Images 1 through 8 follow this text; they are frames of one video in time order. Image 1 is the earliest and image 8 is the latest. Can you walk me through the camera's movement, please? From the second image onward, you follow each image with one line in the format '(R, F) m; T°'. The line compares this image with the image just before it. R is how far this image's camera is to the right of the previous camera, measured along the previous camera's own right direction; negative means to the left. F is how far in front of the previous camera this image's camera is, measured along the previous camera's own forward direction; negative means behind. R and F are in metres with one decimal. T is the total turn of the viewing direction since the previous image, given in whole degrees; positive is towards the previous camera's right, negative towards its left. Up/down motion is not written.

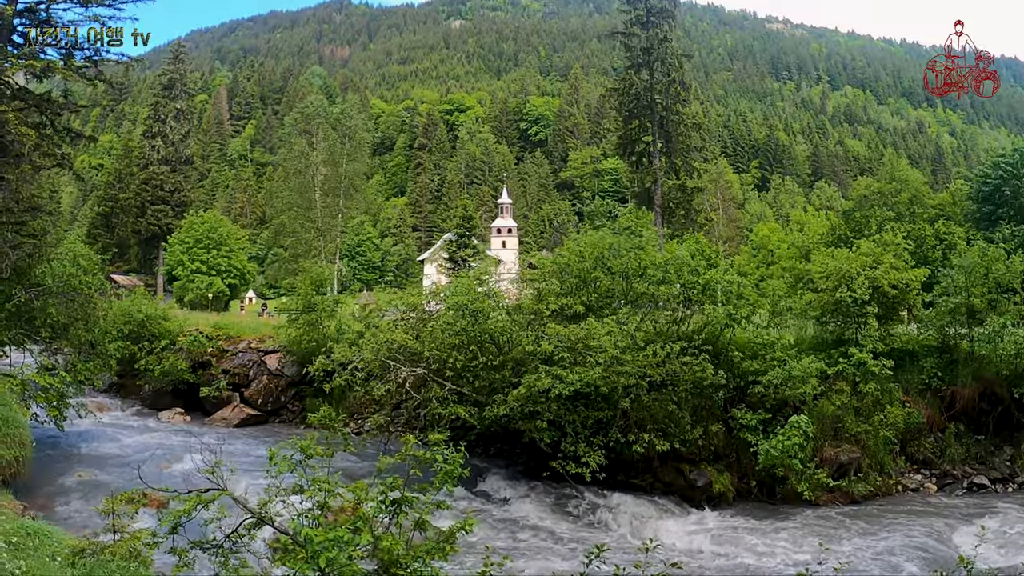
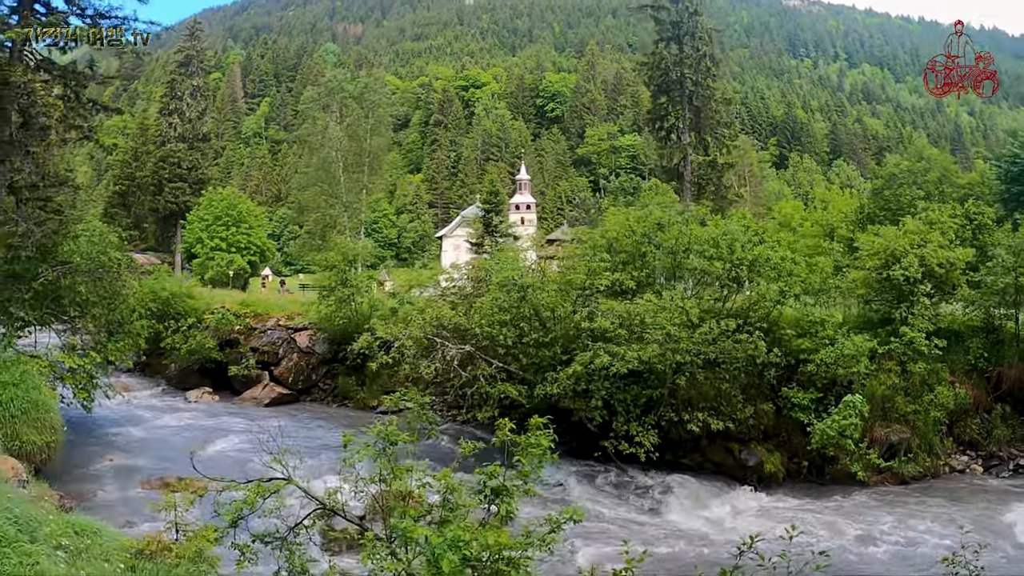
(-0.7, +0.8) m; -1°
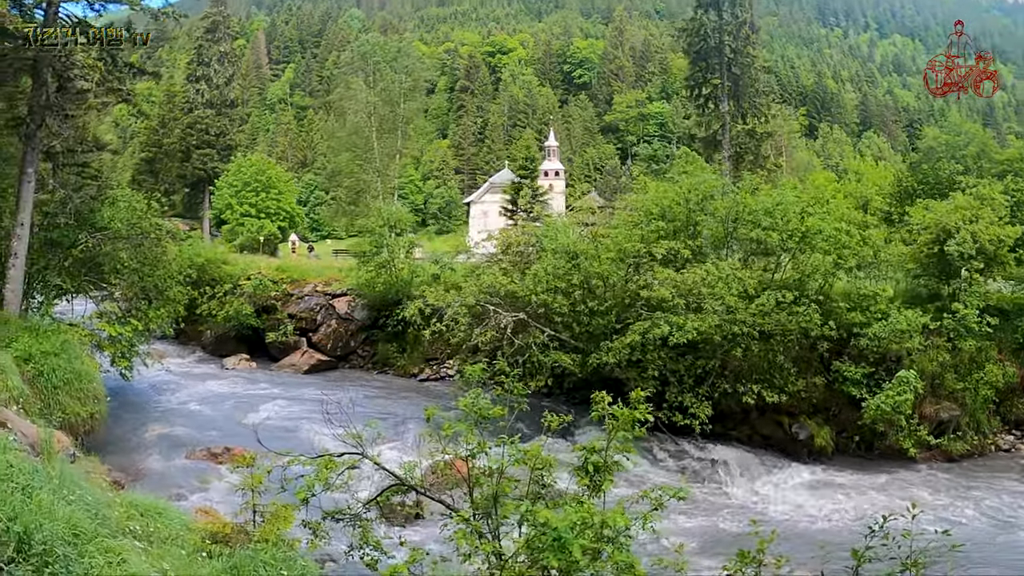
(-0.6, +0.5) m; -2°
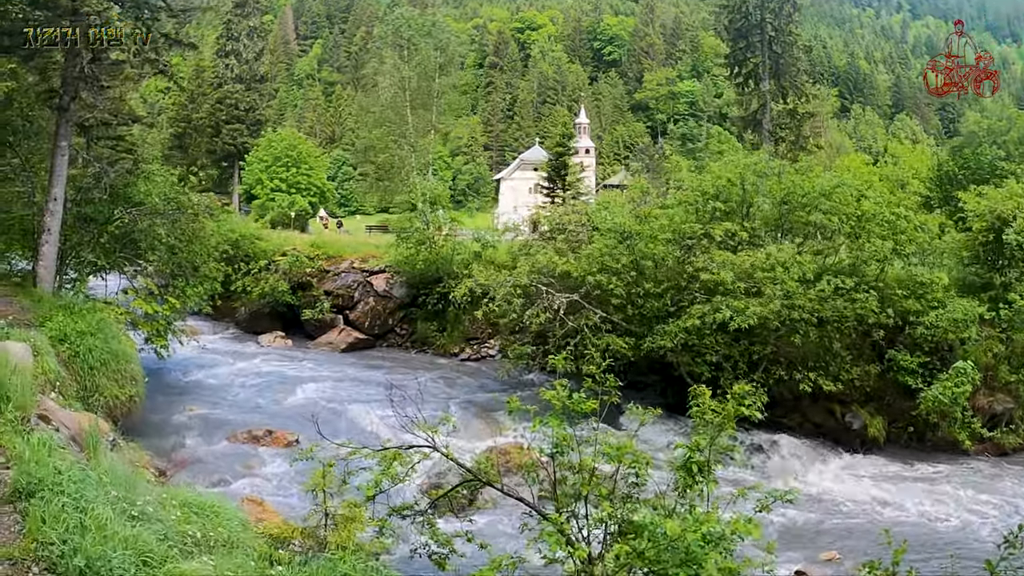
(-0.5, +0.7) m; -2°
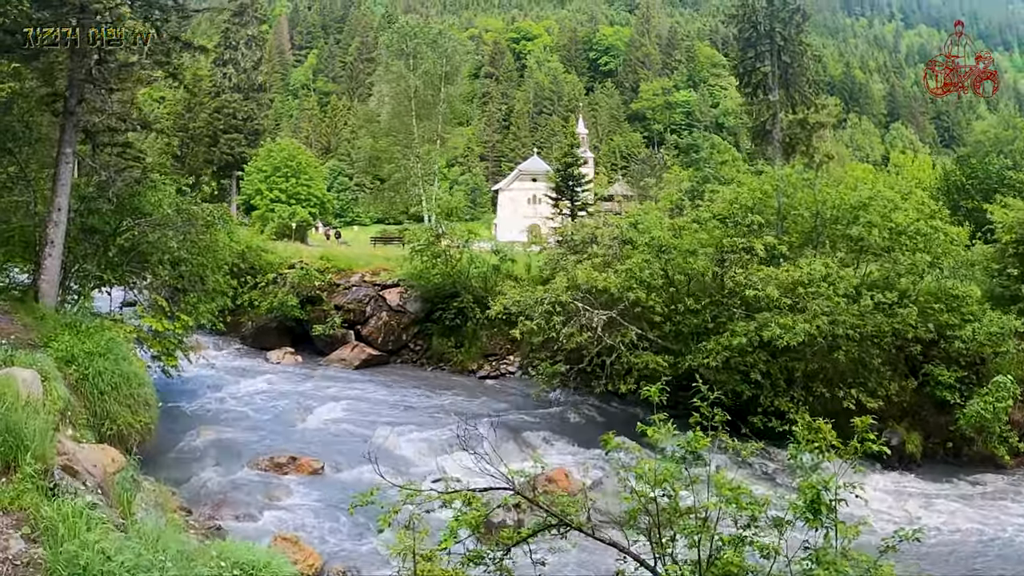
(-0.8, +0.9) m; +1°
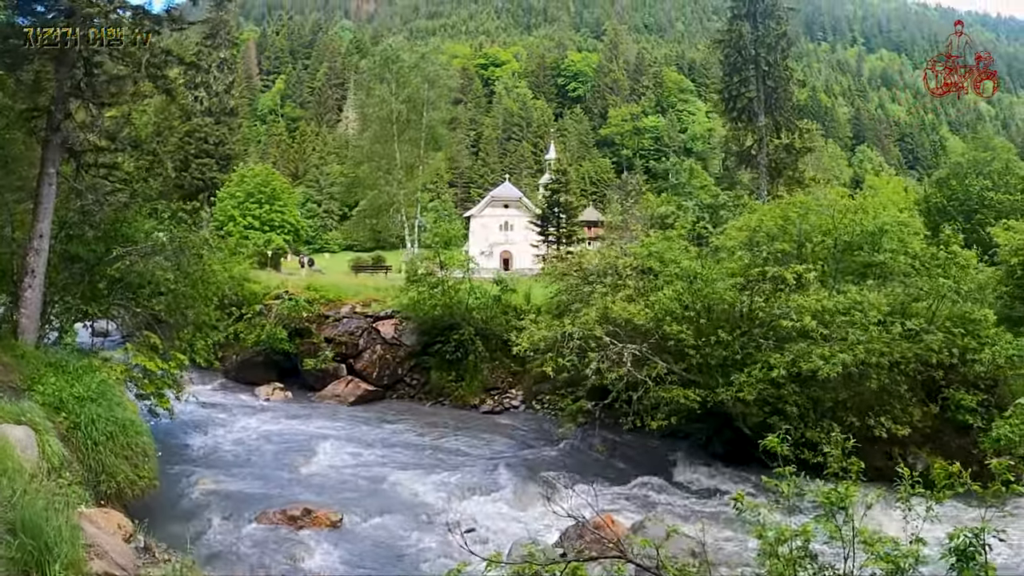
(-1.1, +1.1) m; +2°
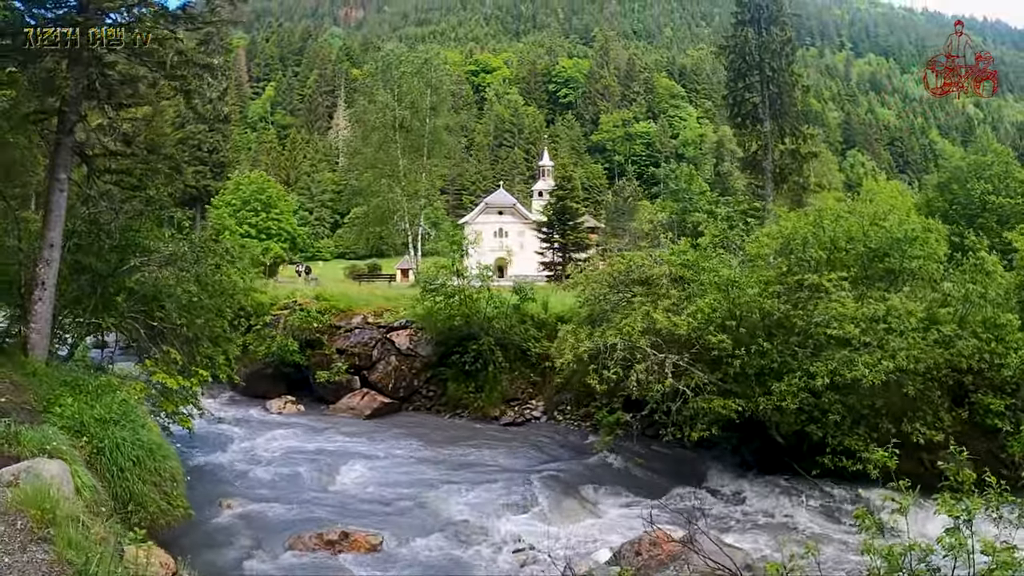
(-0.8, +0.7) m; +1°
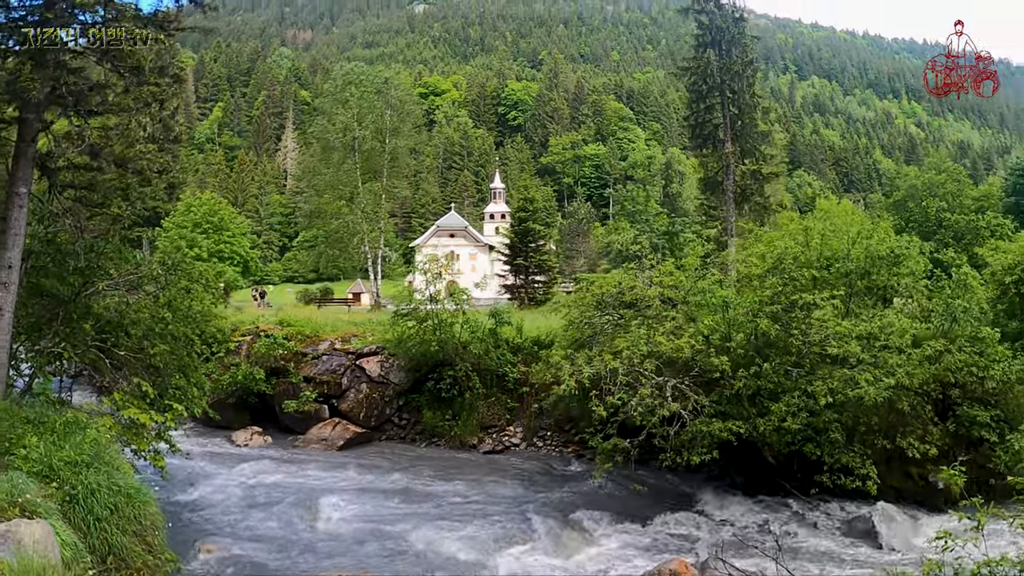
(-0.8, +0.6) m; +4°
